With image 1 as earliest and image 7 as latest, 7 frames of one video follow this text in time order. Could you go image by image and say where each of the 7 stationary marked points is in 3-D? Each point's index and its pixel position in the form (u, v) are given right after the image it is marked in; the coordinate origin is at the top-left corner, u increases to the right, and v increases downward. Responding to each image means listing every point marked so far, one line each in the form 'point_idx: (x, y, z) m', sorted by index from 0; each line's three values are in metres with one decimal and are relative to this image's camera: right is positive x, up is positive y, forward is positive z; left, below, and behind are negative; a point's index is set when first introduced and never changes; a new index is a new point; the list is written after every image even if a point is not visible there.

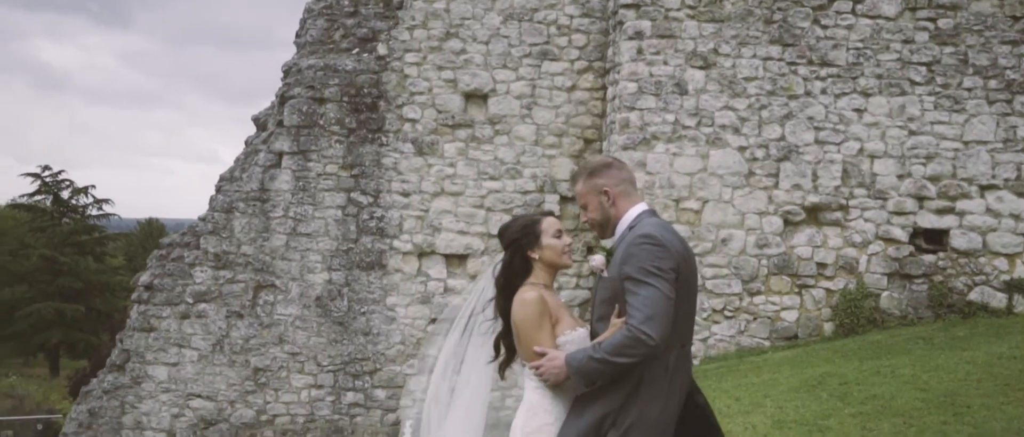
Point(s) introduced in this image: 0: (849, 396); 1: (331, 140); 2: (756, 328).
0: (+2.4, -1.3, +7.5) m
1: (-1.8, +0.8, +10.8) m
2: (+2.4, -1.1, +10.2) m
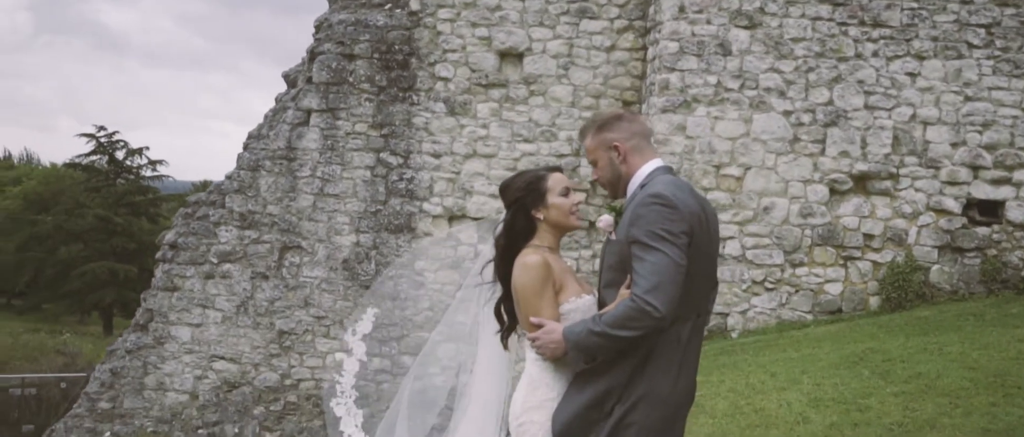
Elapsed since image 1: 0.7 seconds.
0: (+2.5, -1.0, +7.1) m
1: (-1.5, +1.2, +10.5) m
2: (+2.6, -0.8, +9.7) m
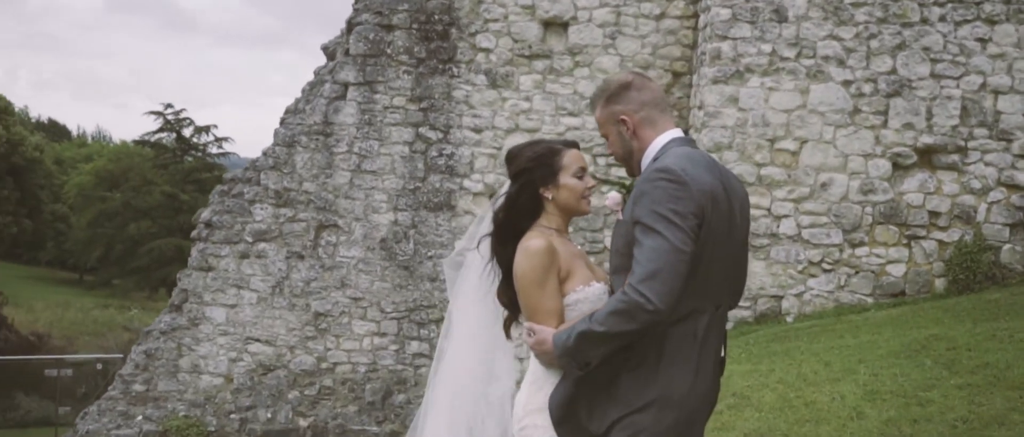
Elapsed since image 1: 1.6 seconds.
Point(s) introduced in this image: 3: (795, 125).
0: (+2.7, -0.9, +6.5) m
1: (-1.1, +1.4, +10.2) m
2: (+3.0, -0.6, +9.2) m
3: (+2.5, +0.8, +9.3) m
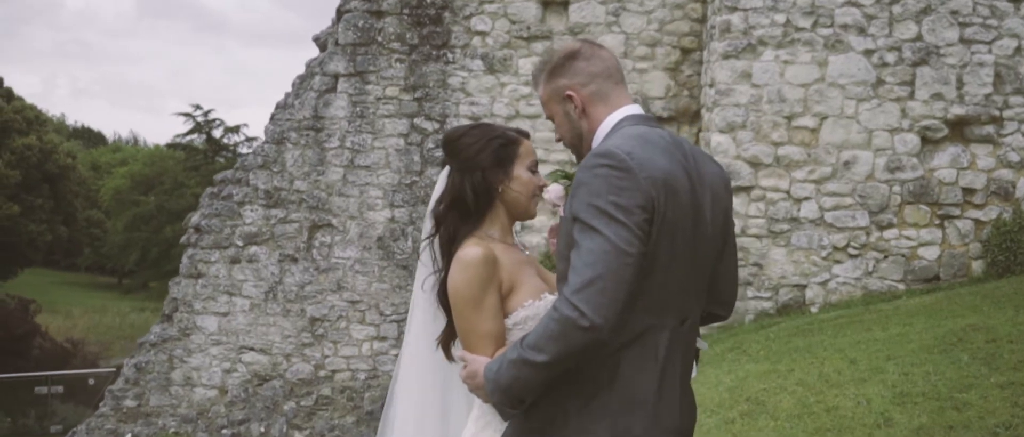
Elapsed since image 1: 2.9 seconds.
0: (+2.7, -0.8, +5.8) m
1: (-1.1, +1.4, +9.6) m
2: (+3.0, -0.4, +8.5) m
3: (+2.4, +1.0, +8.6) m
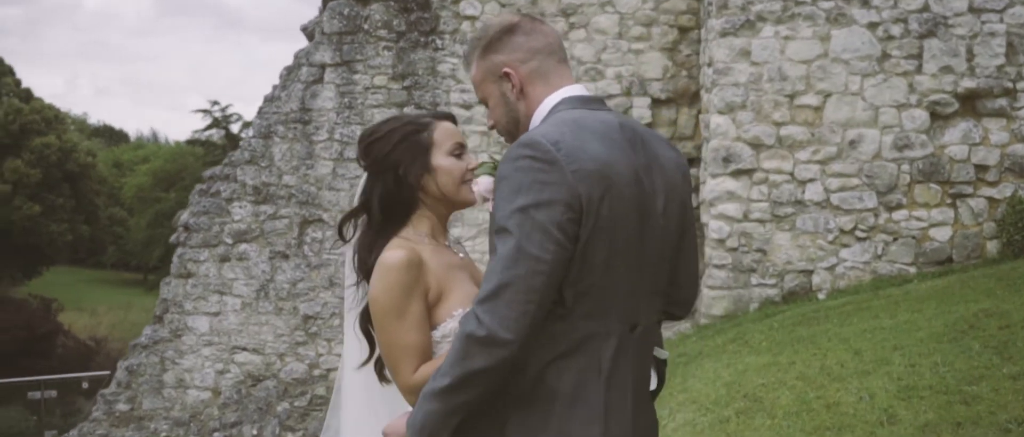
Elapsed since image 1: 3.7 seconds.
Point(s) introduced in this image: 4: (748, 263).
0: (+2.6, -0.7, +5.5) m
1: (-1.2, +1.5, +9.3) m
2: (+3.0, -0.3, +8.1) m
3: (+2.3, +1.1, +8.2) m
4: (+1.8, -0.3, +8.3) m
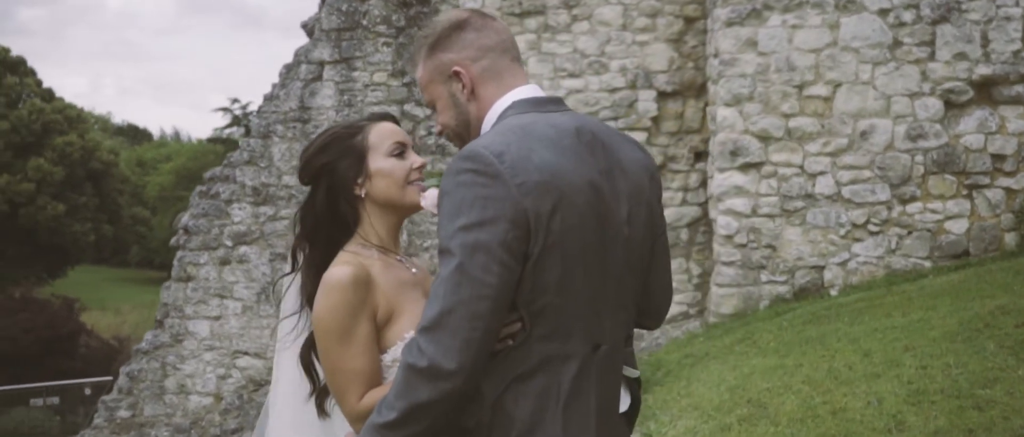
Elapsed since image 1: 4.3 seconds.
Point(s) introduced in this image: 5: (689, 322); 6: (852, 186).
0: (+2.5, -0.6, +5.2) m
1: (-1.2, +1.5, +9.1) m
2: (+3.0, -0.2, +7.9) m
3: (+2.3, +1.1, +7.9) m
4: (+1.9, -0.3, +8.1) m
5: (+1.4, -0.8, +8.7) m
6: (+2.5, +0.2, +7.9) m
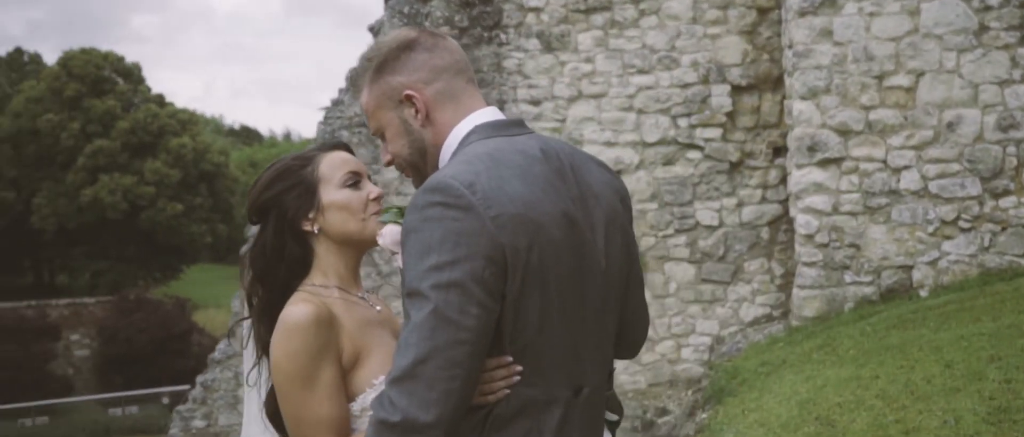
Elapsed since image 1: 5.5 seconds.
0: (+2.8, -0.6, +4.8) m
1: (-0.6, +1.5, +9.0) m
2: (+3.4, -0.2, +7.4) m
3: (+2.8, +1.2, +7.5) m
4: (+2.4, -0.3, +7.7) m
5: (+2.0, -0.8, +8.3) m
6: (+3.0, +0.3, +7.5) m
